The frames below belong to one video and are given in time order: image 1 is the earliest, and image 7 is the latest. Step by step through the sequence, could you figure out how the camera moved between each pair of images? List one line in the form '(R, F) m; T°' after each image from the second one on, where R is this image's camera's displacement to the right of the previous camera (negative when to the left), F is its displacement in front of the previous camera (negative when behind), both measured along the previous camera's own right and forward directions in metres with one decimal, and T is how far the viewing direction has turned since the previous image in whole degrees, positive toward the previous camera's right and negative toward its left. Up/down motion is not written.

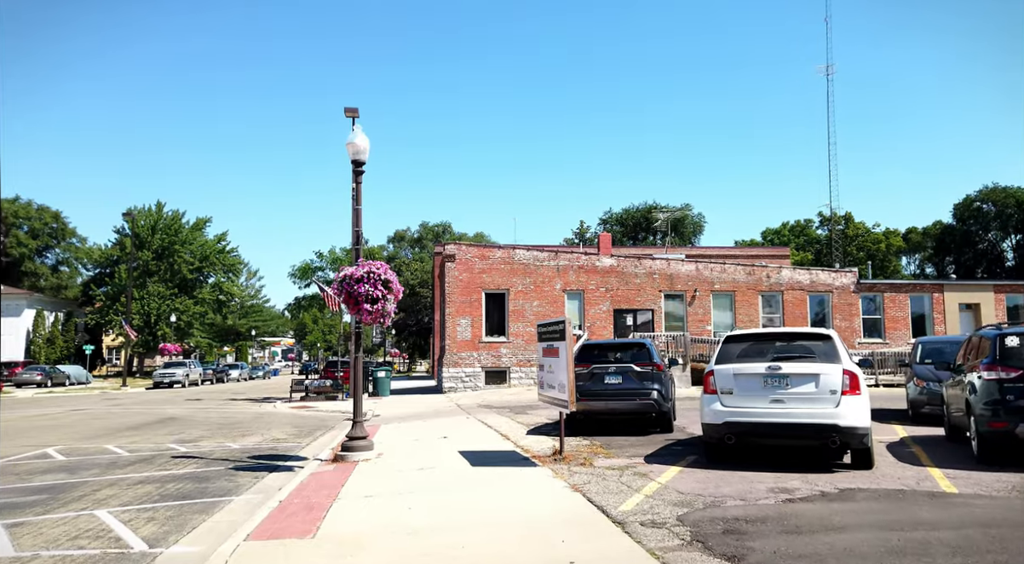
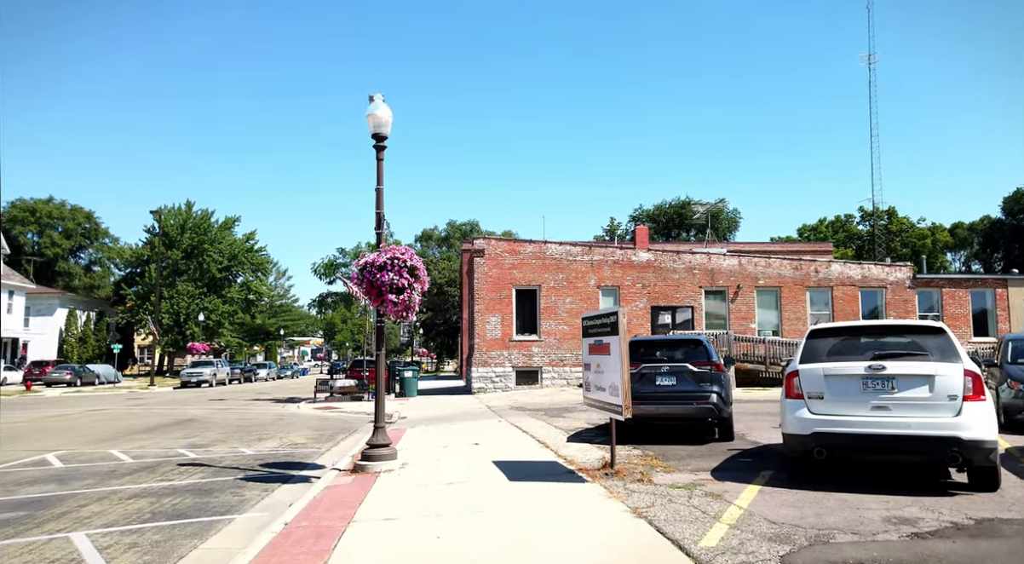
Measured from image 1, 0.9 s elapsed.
(-0.2, +1.2) m; -2°
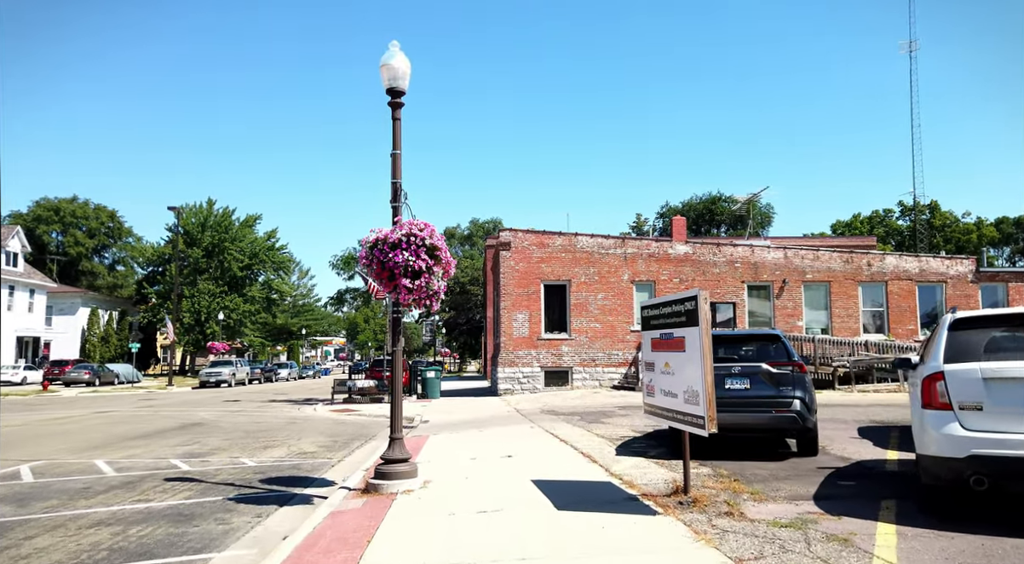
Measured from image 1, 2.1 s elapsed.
(-0.2, +1.6) m; -2°
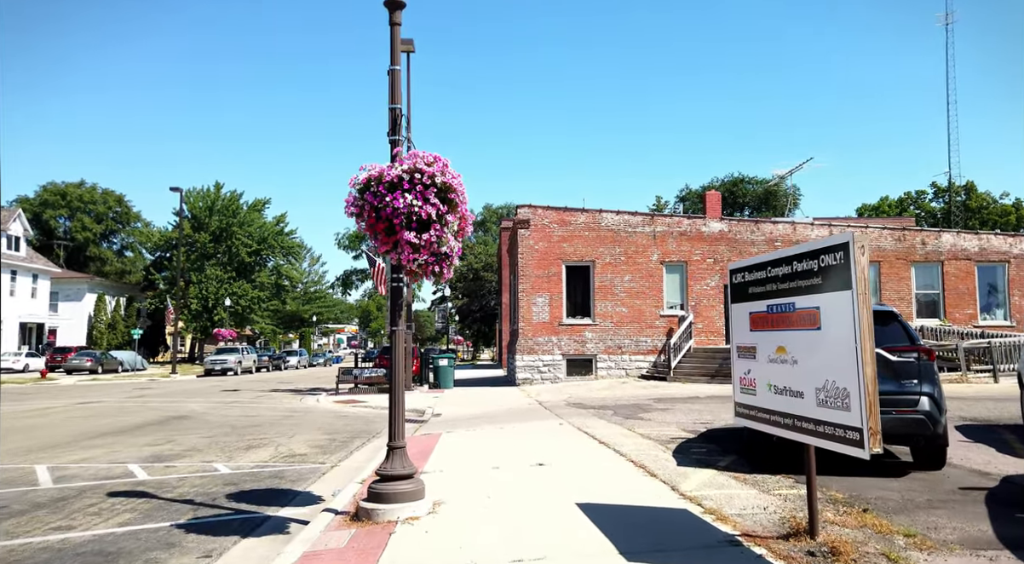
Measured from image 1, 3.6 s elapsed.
(-0.2, +1.9) m; -1°
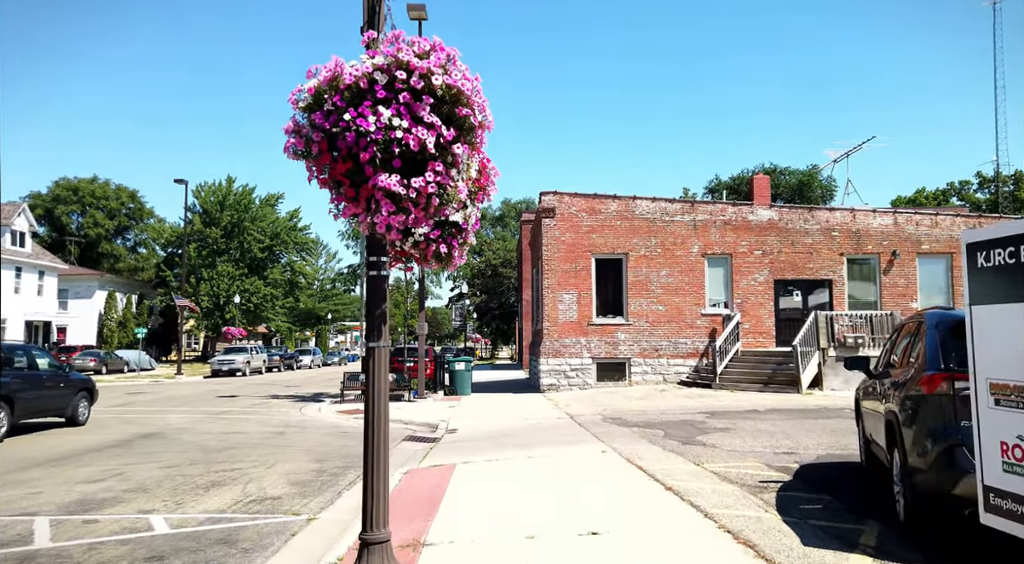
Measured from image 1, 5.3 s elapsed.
(-0.2, +2.3) m; -2°
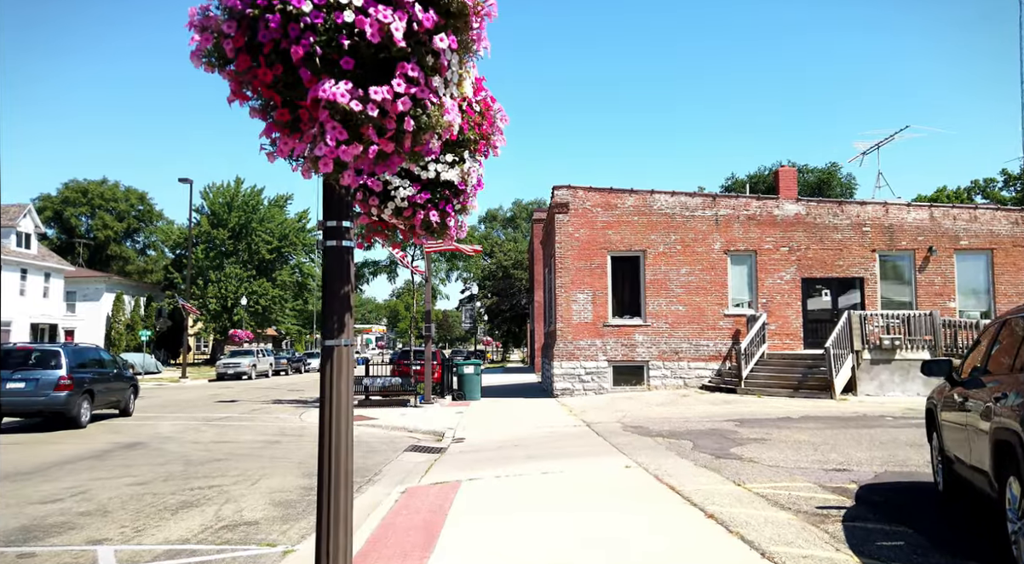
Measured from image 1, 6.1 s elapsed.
(0.0, +1.0) m; -1°
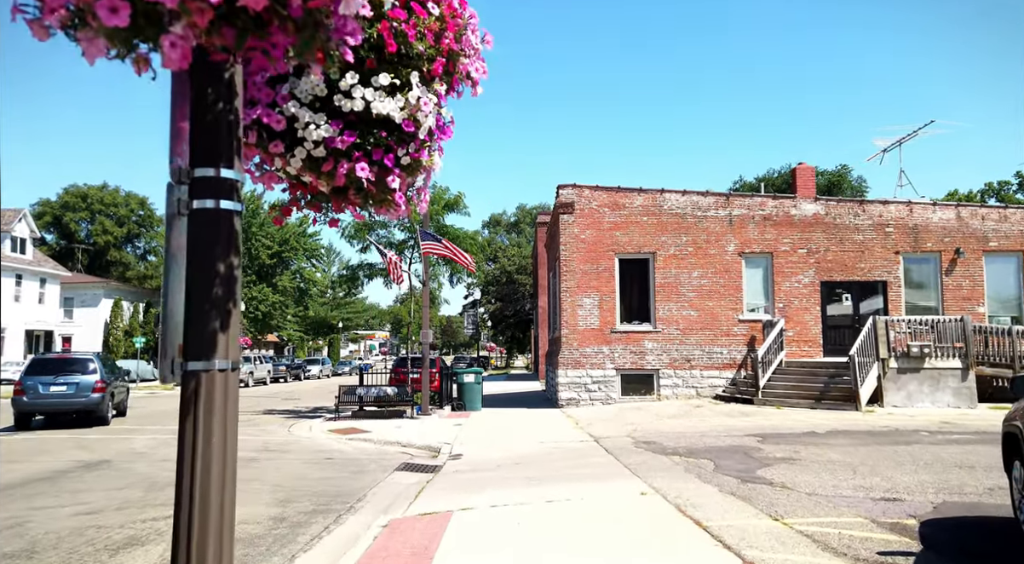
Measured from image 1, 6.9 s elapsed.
(+0.1, +1.0) m; 0°
